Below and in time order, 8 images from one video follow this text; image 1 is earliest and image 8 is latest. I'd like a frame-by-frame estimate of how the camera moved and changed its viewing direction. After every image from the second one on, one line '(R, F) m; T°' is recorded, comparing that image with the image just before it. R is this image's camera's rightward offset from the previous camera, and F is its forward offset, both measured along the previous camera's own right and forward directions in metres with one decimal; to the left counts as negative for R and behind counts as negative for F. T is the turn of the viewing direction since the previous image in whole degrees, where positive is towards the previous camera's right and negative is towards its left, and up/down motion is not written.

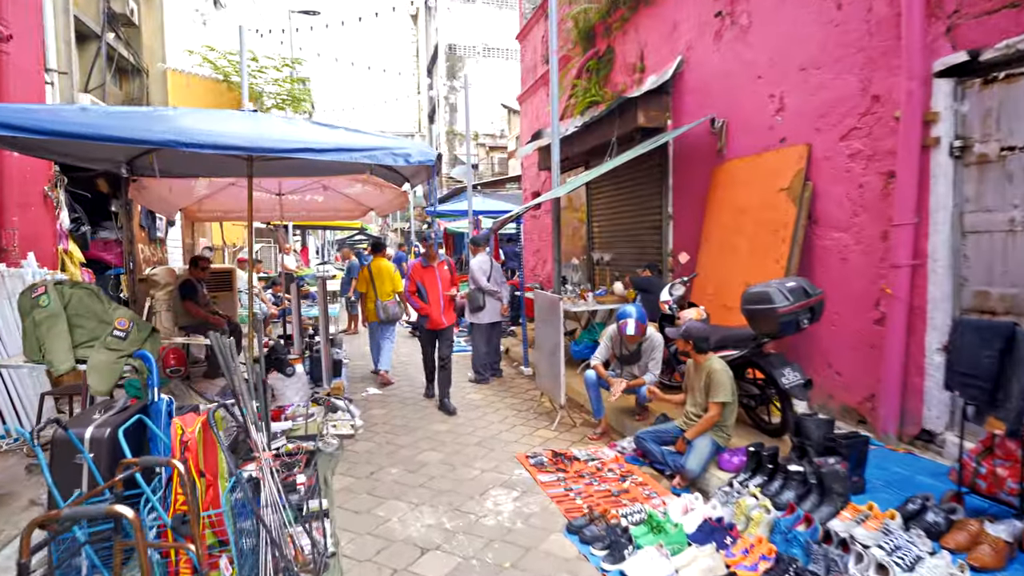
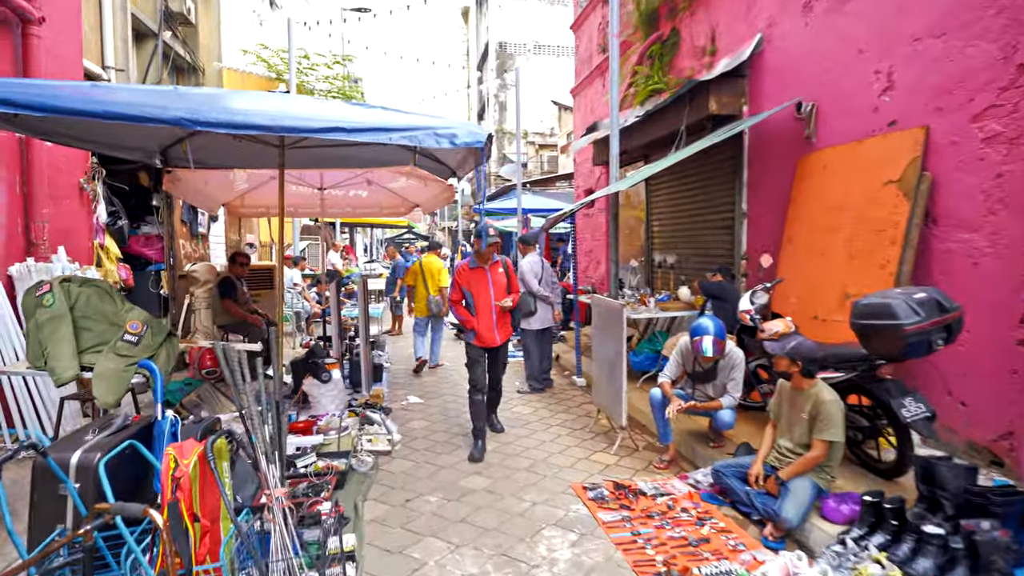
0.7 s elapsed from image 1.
(-0.1, +0.6) m; -5°
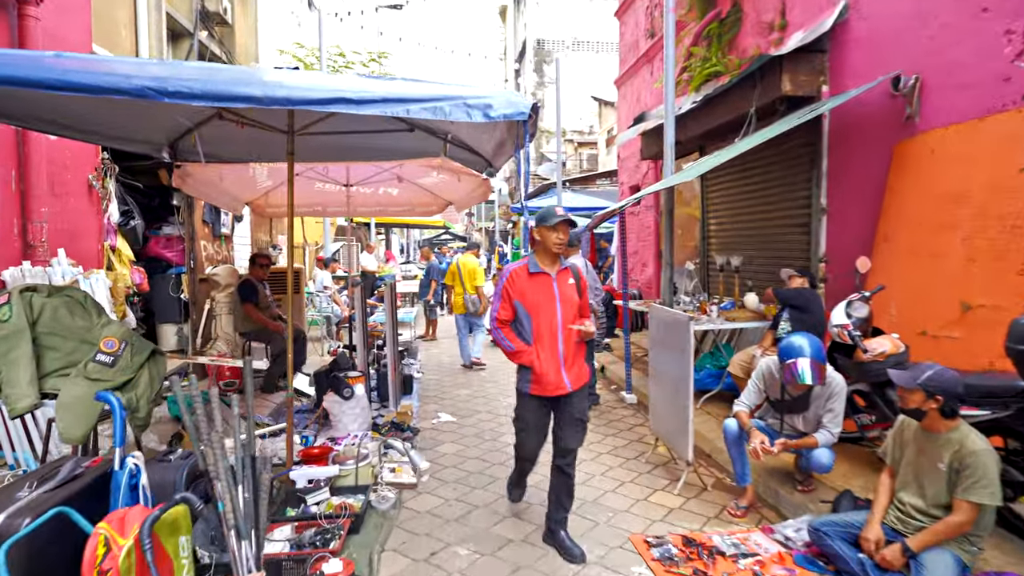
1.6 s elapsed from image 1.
(-0.1, +0.7) m; -4°
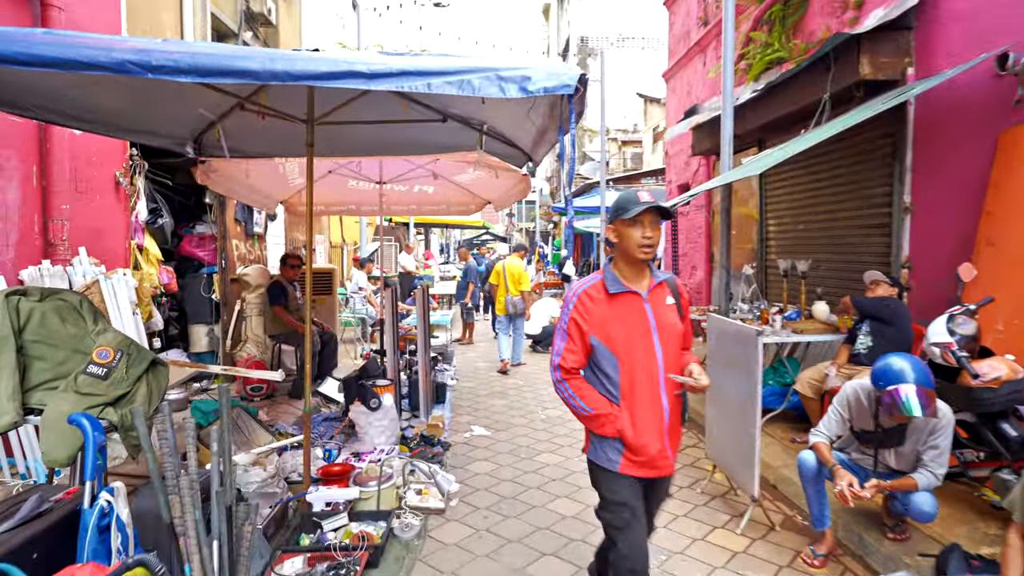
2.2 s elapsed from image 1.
(0.0, +0.4) m; -4°
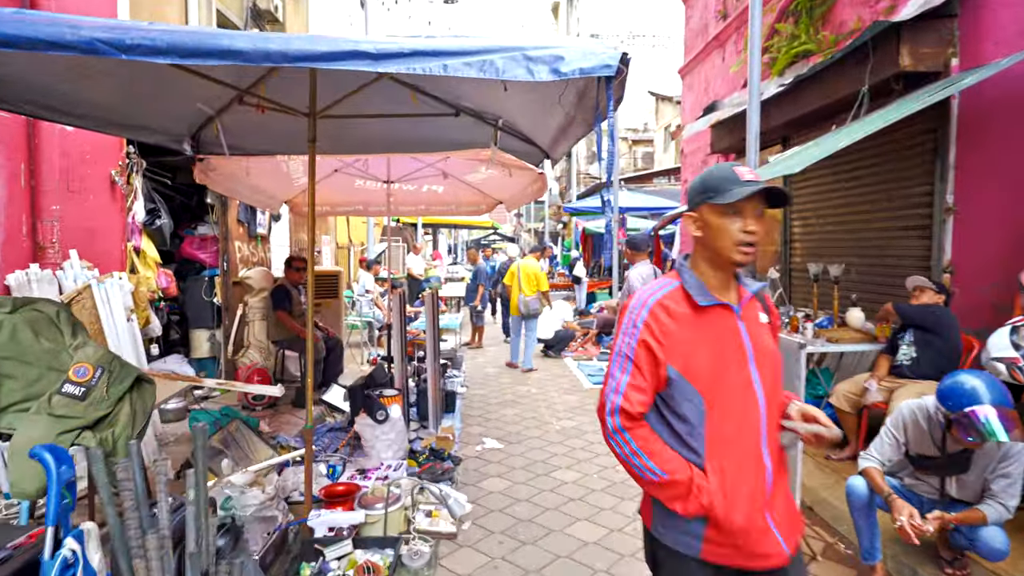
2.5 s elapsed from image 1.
(-0.1, +0.3) m; -1°
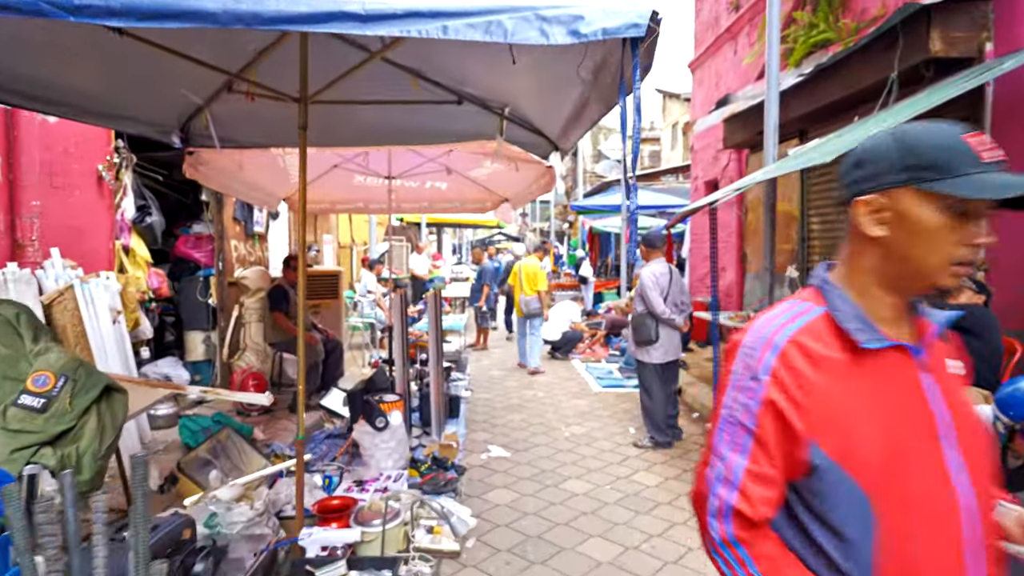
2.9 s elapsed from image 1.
(0.0, +0.3) m; 0°
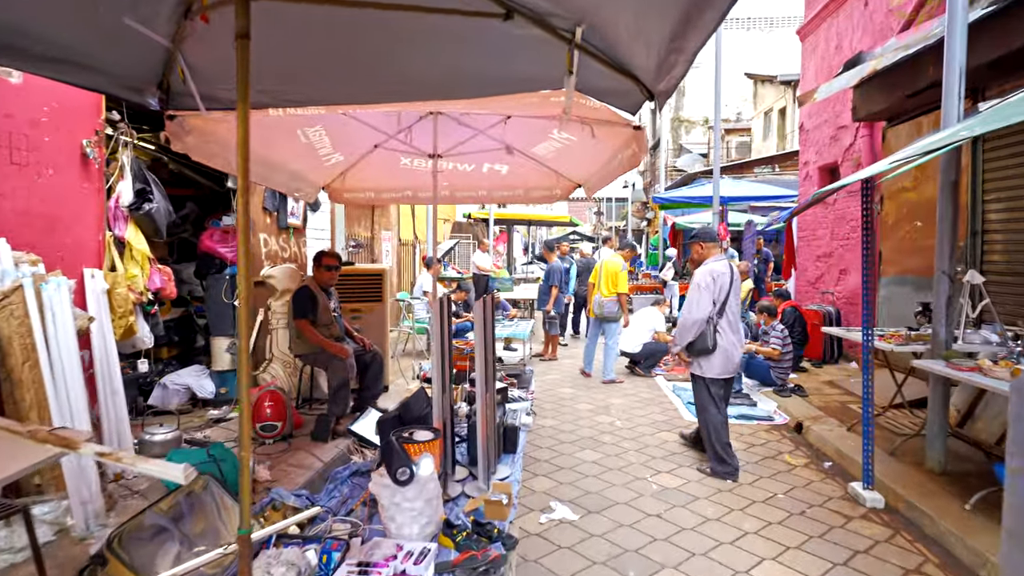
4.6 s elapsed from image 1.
(0.0, +1.2) m; -7°
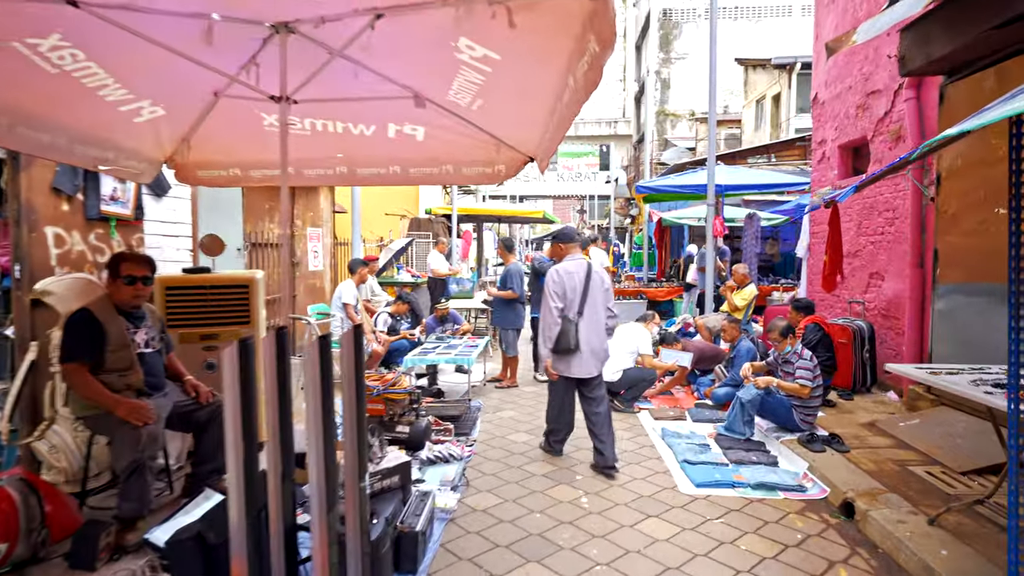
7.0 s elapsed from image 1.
(+0.5, +1.8) m; +1°
